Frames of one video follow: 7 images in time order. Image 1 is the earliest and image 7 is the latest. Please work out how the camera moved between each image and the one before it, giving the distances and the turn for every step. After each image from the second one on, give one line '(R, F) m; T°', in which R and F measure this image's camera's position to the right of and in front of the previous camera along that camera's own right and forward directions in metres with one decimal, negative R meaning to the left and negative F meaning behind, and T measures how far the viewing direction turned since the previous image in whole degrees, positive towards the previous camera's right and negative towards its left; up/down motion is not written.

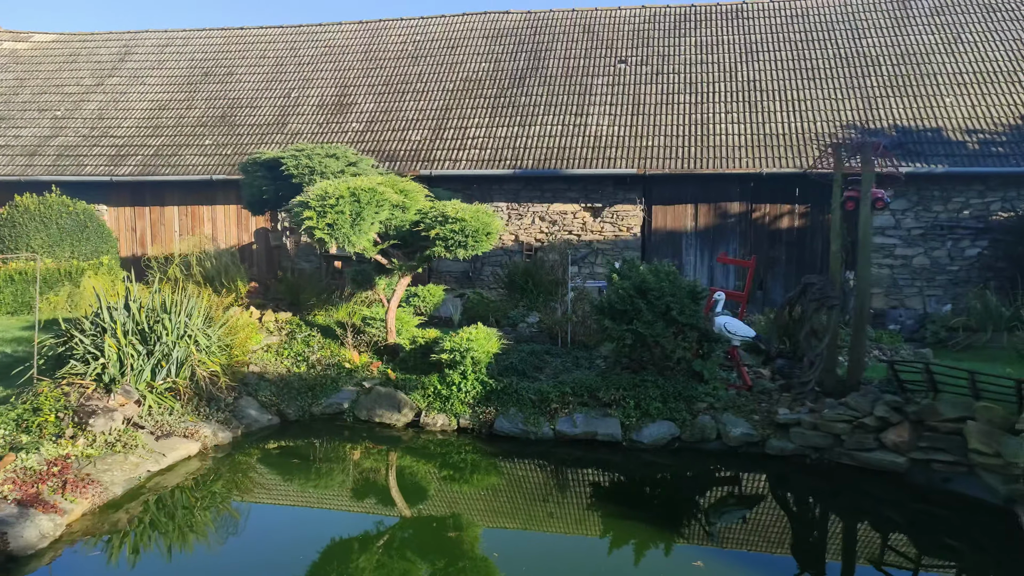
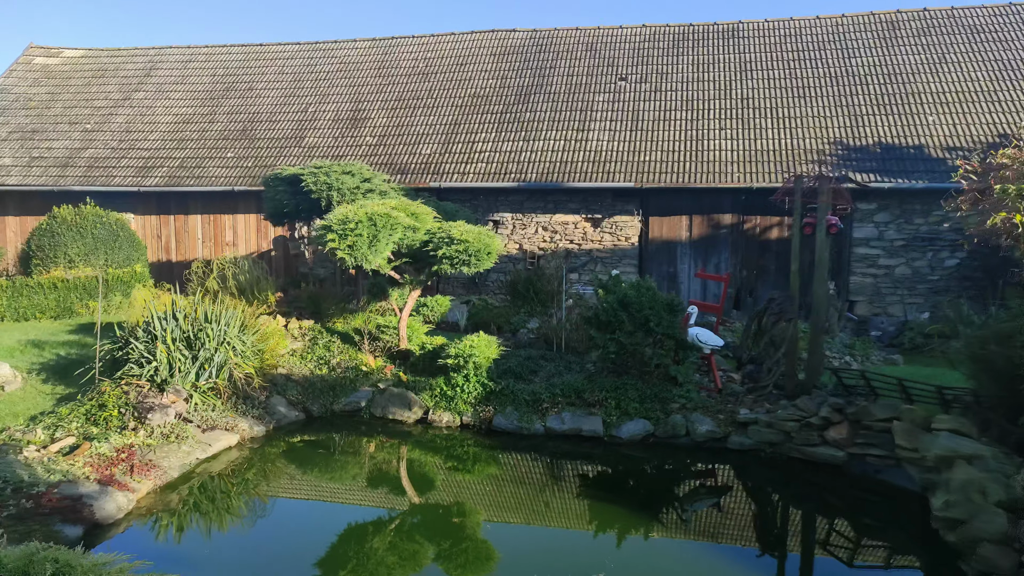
(+0.1, -0.8) m; -1°
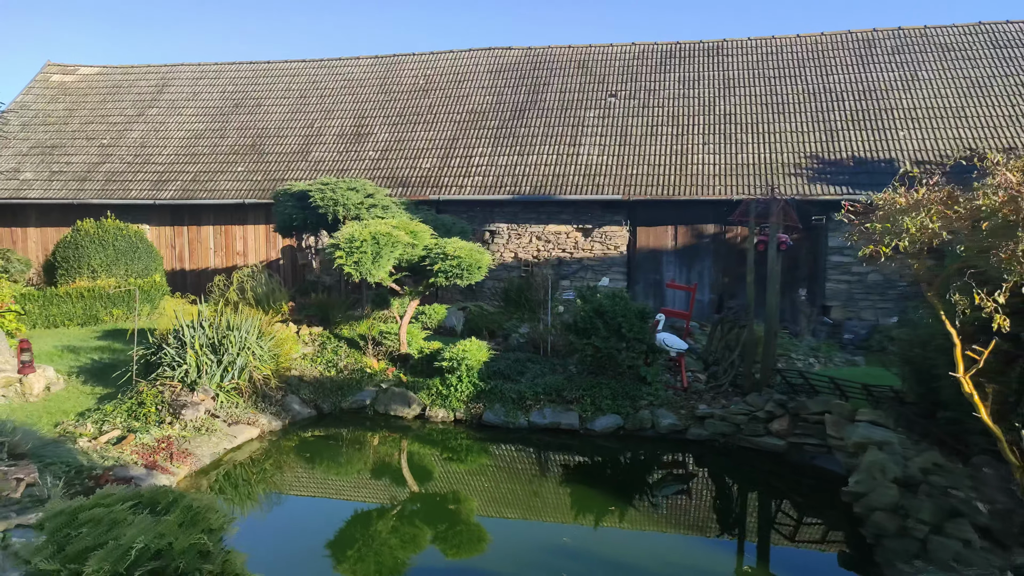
(+0.2, -0.8) m; 0°
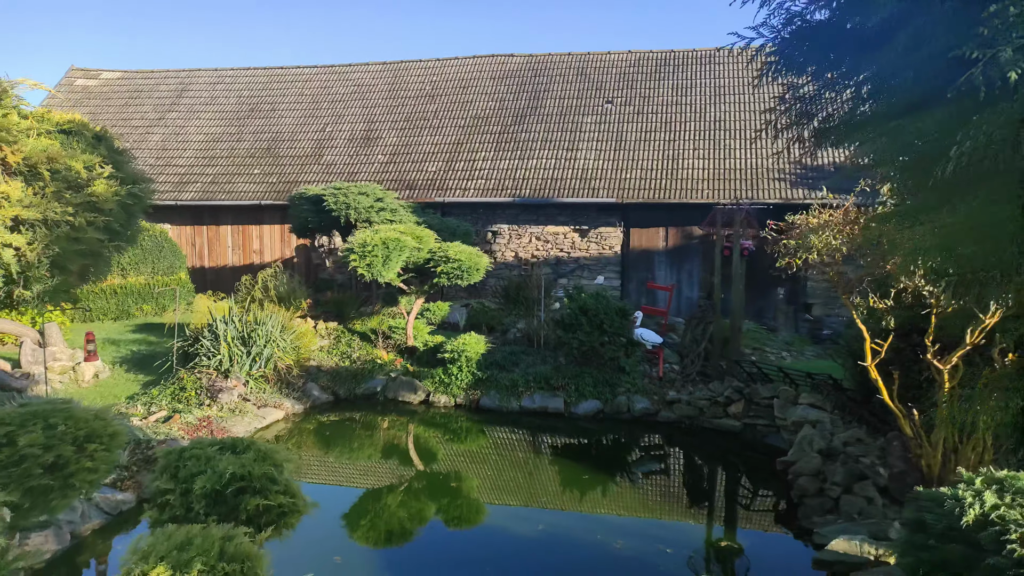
(+0.2, -0.9) m; -1°
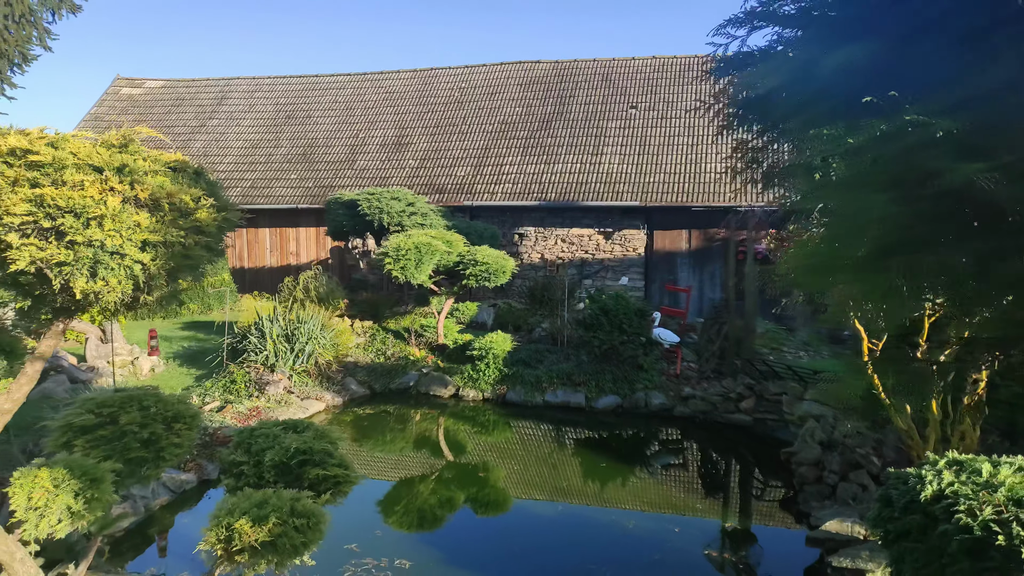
(0.0, -0.5) m; -2°
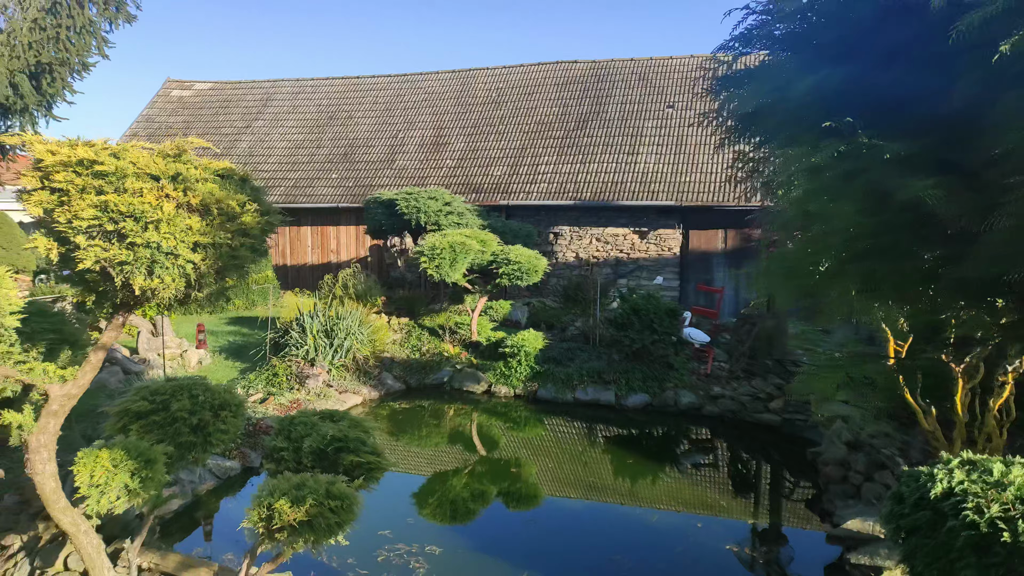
(+0.1, -0.2) m; -3°
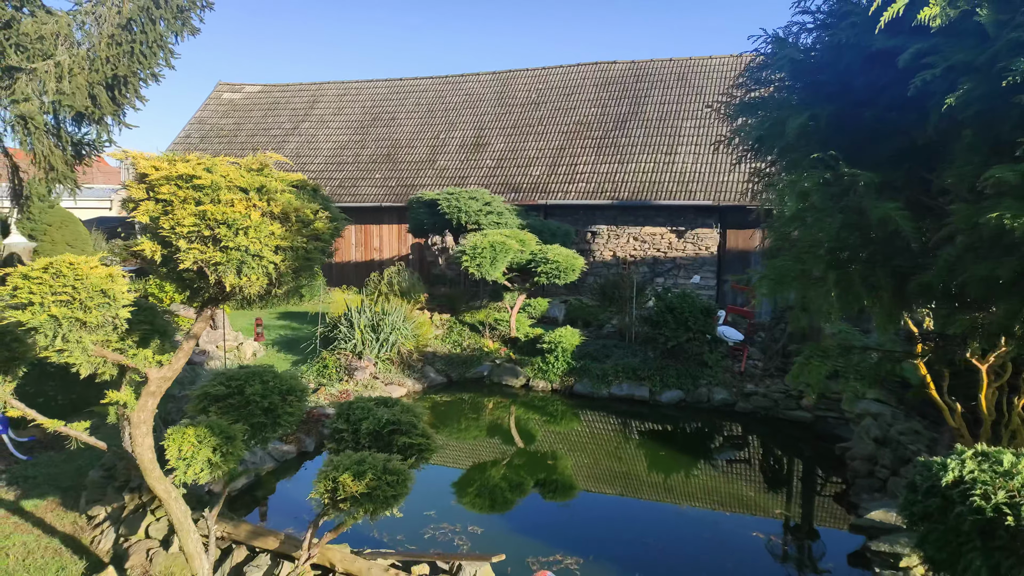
(0.0, -0.3) m; -3°
